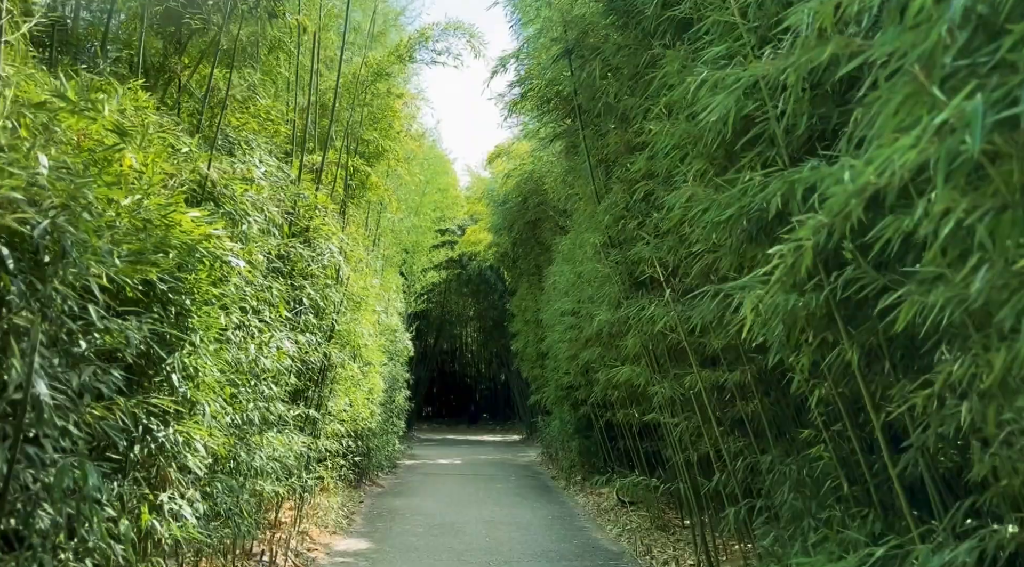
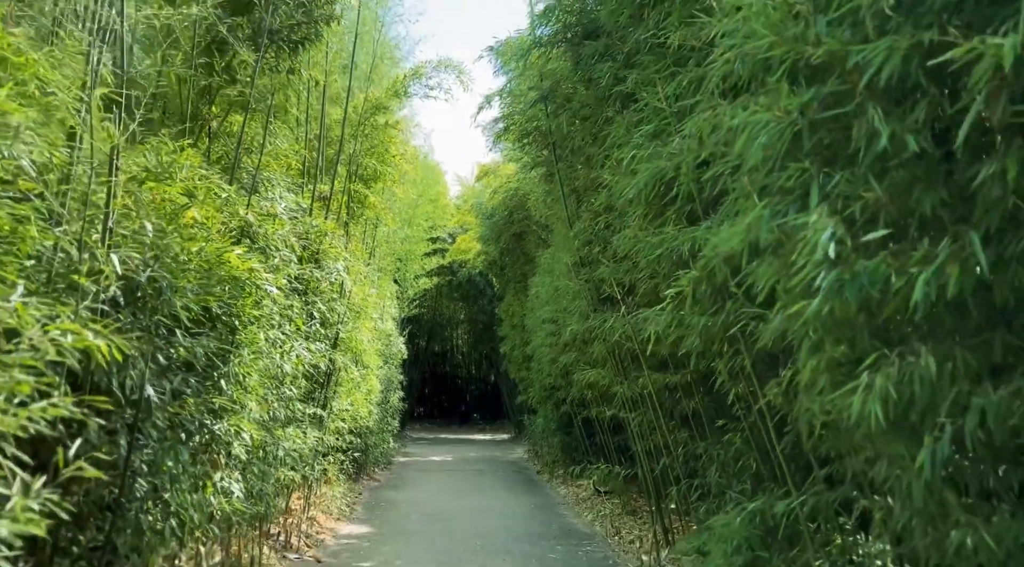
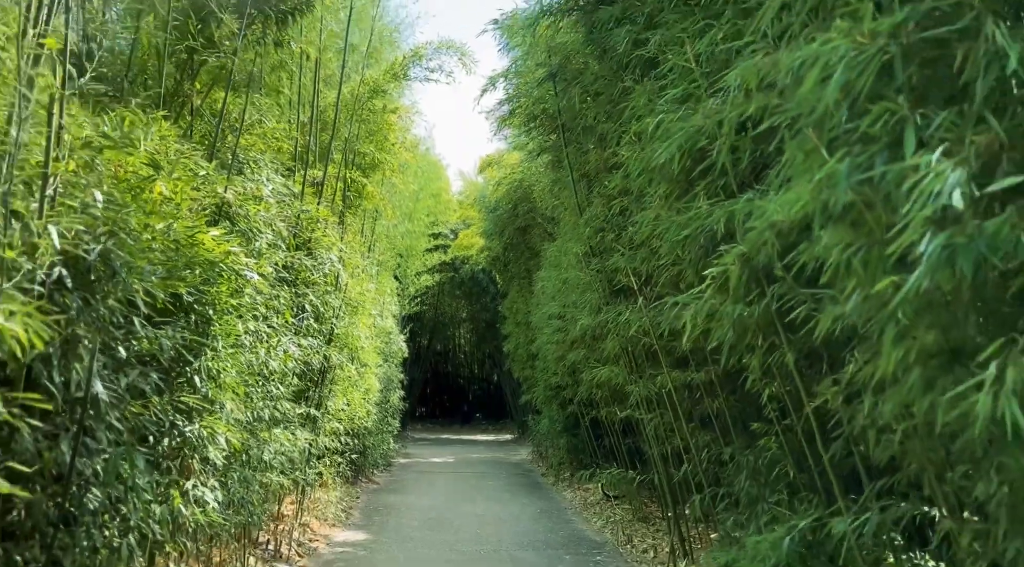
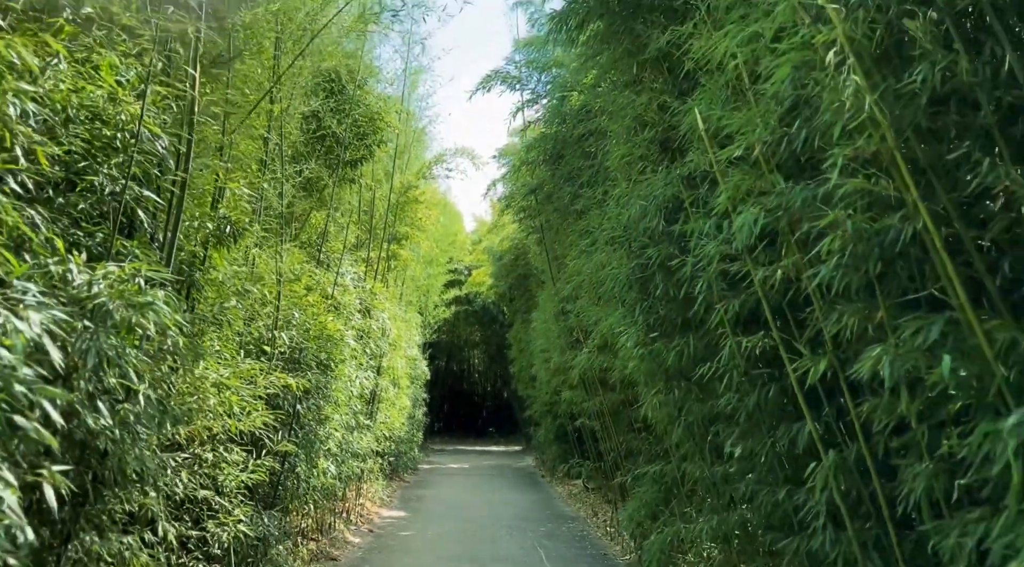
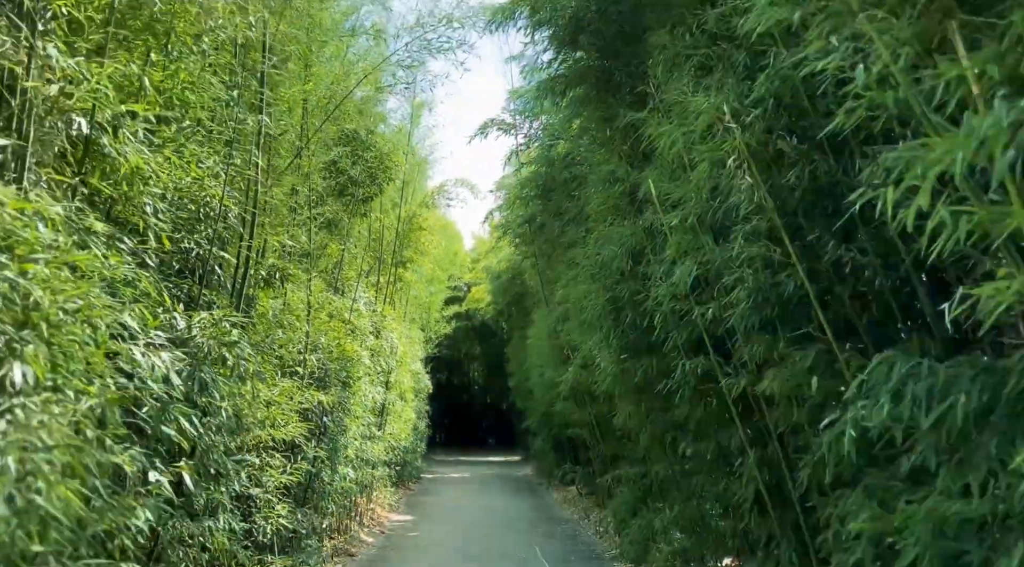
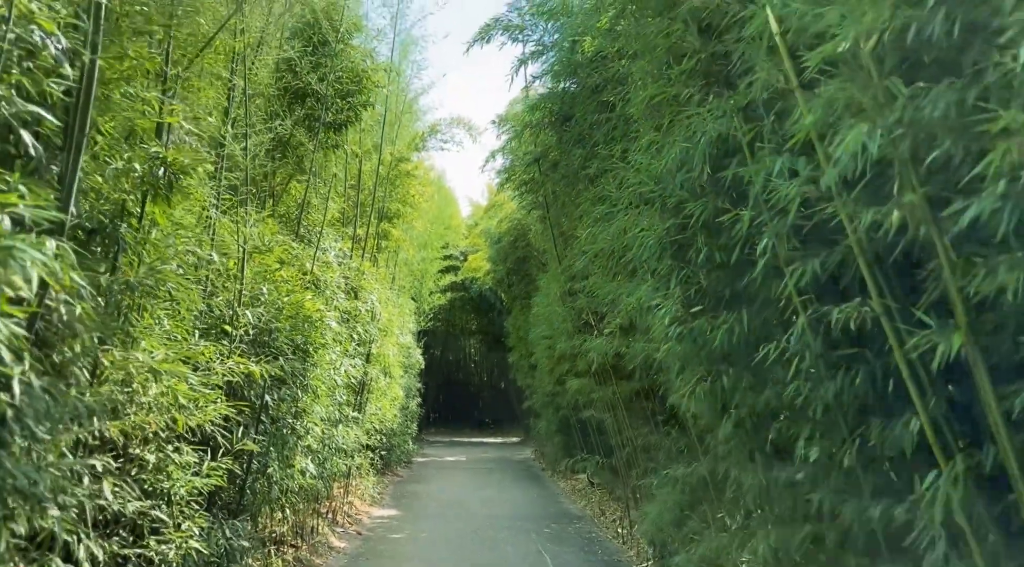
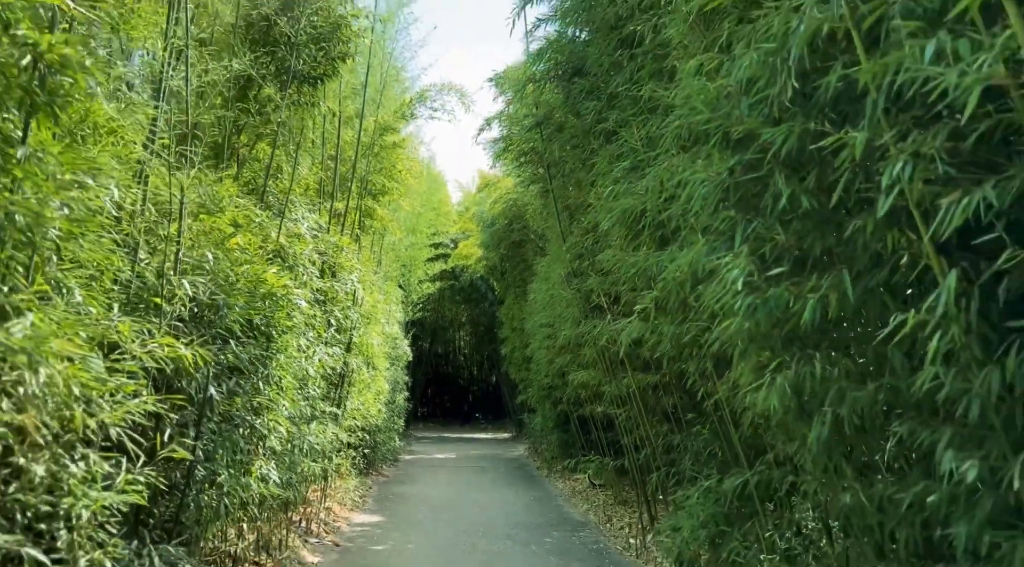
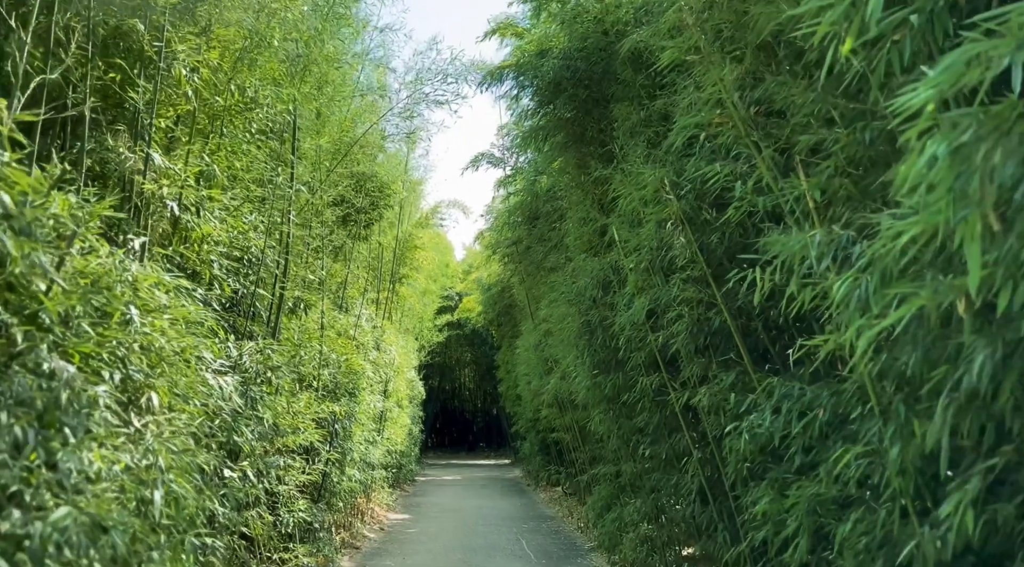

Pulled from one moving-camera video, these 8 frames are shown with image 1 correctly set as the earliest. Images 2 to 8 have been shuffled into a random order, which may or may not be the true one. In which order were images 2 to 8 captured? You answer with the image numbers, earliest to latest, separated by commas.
3, 2, 7, 6, 4, 5, 8
